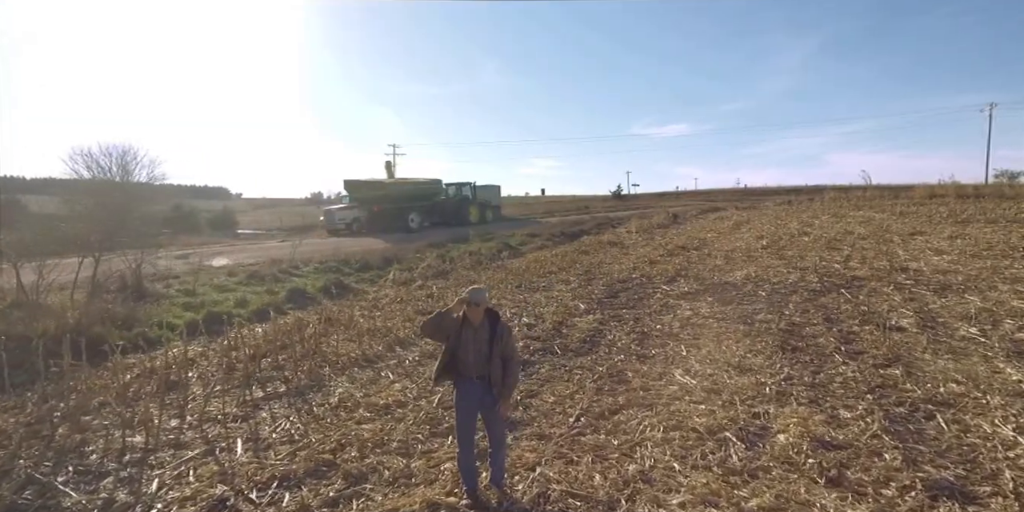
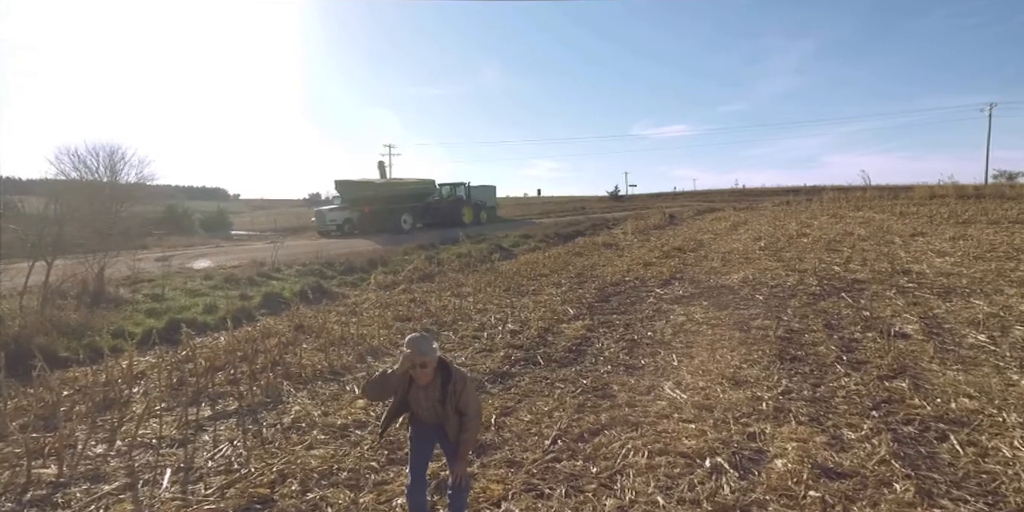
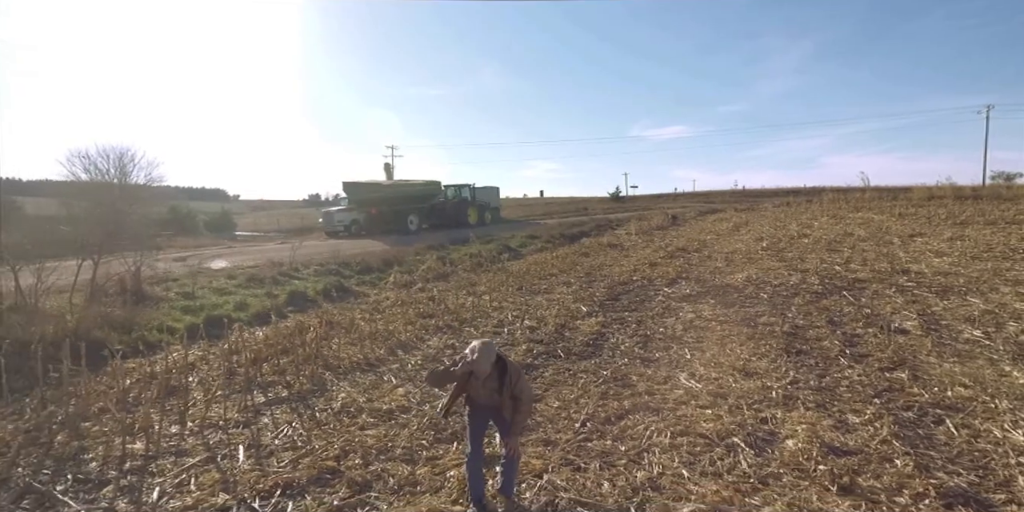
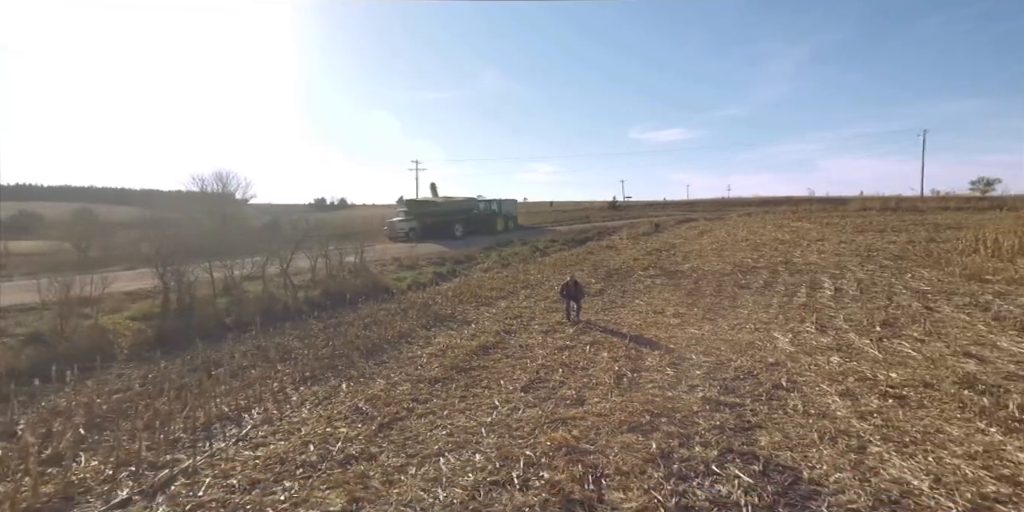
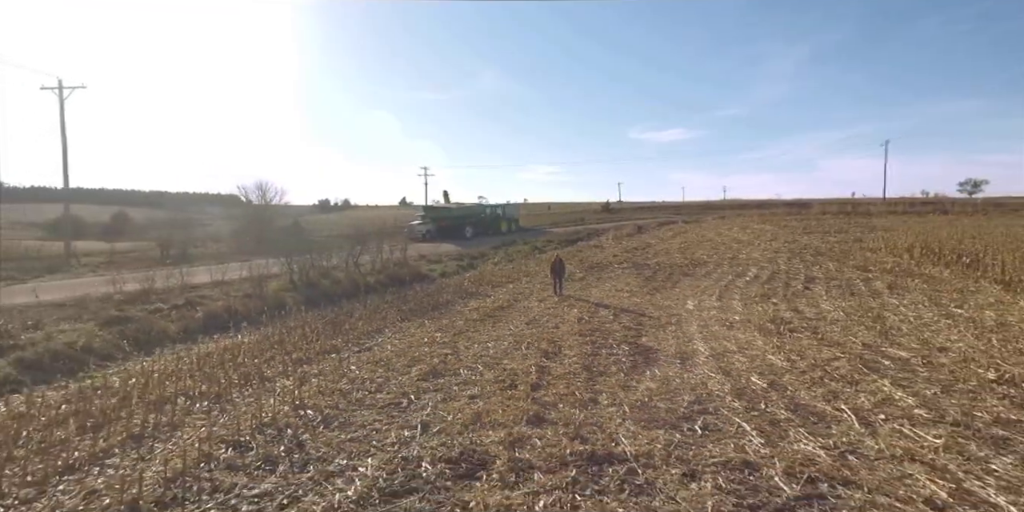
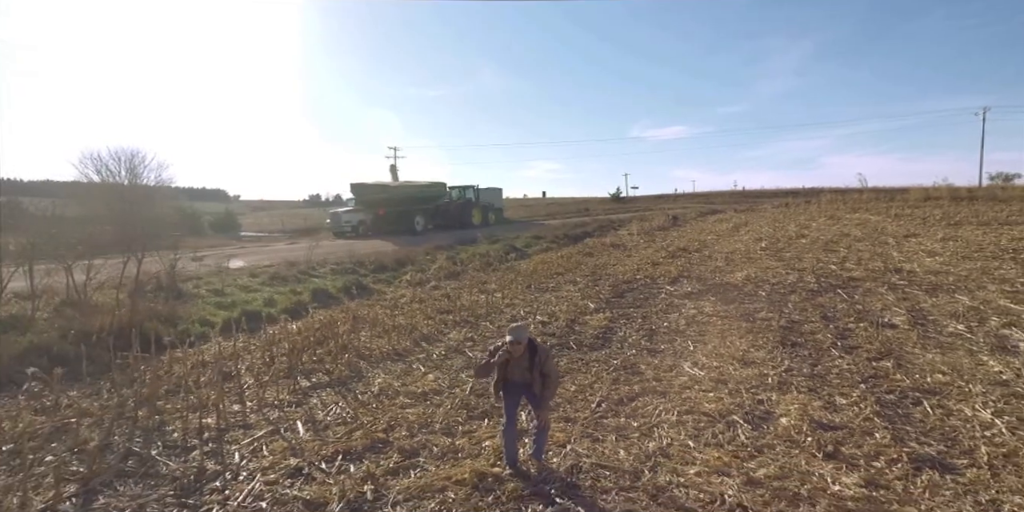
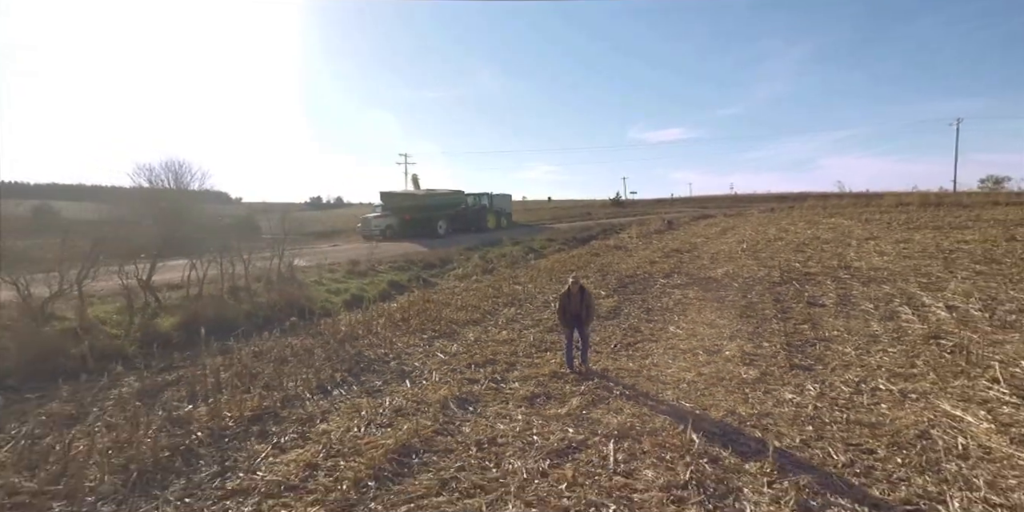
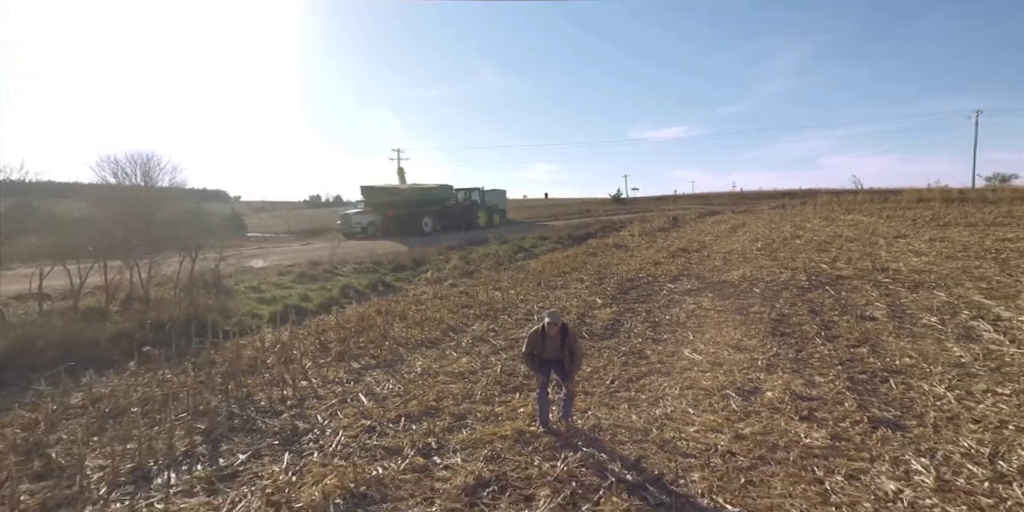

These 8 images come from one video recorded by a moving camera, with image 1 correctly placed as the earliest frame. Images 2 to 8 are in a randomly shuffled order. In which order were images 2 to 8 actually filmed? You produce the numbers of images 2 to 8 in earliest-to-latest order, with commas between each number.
2, 3, 6, 8, 7, 4, 5
